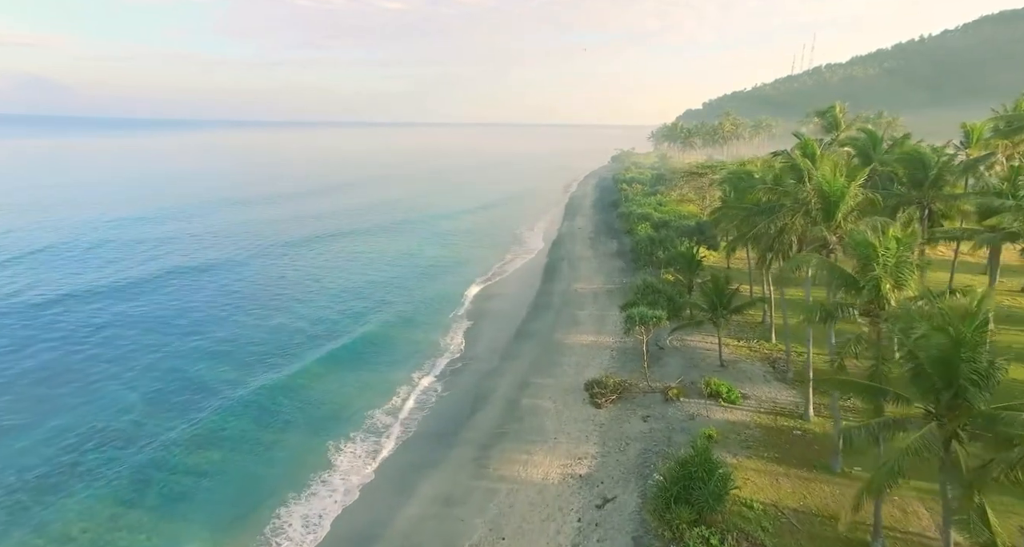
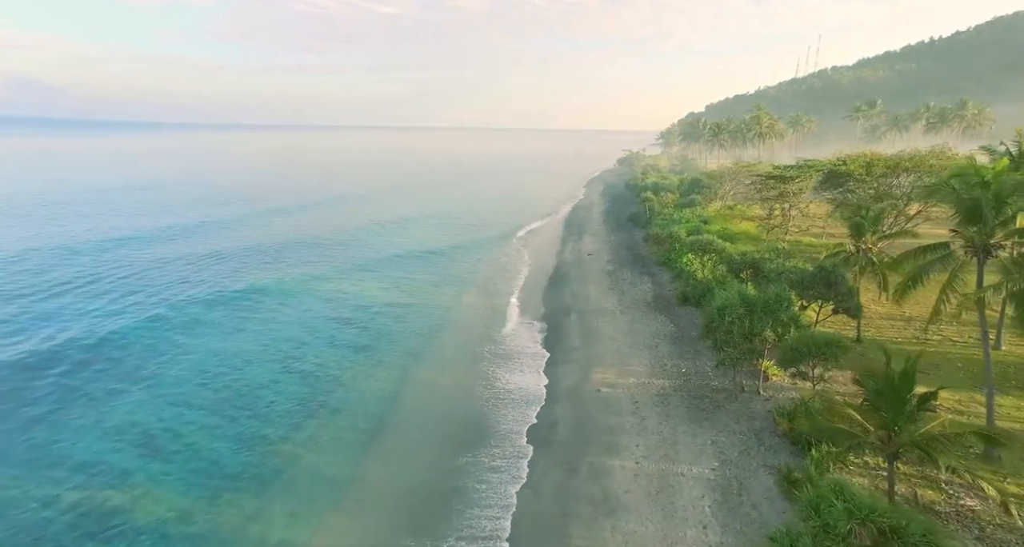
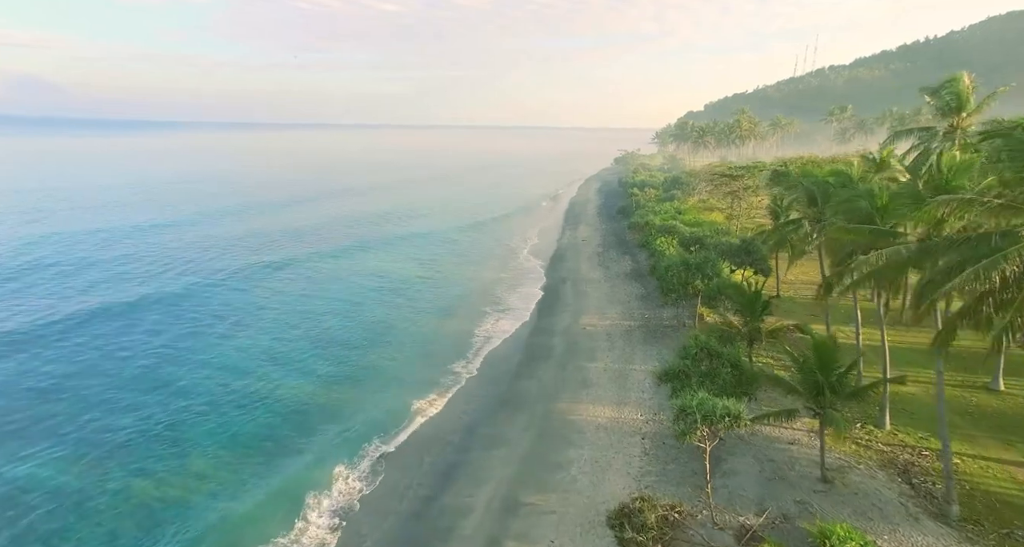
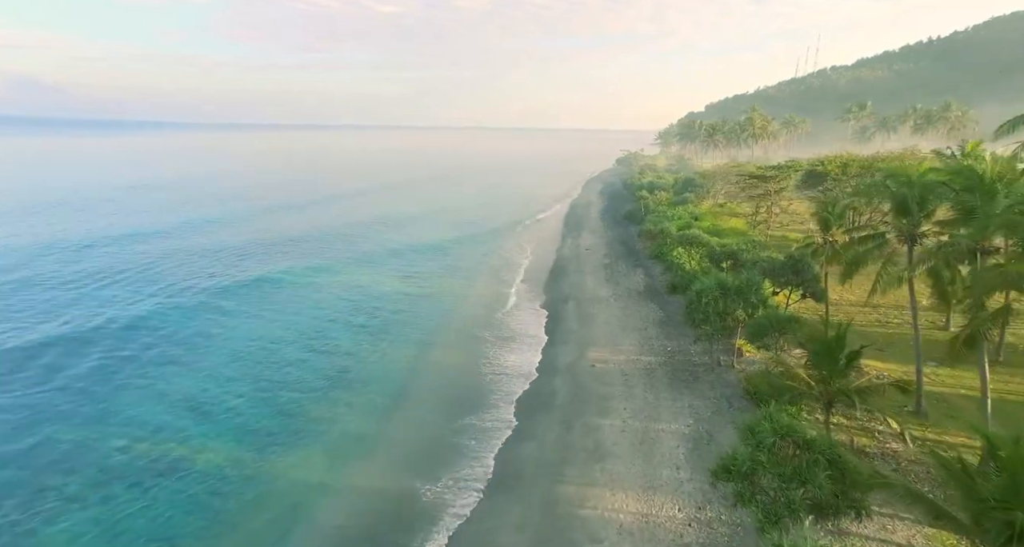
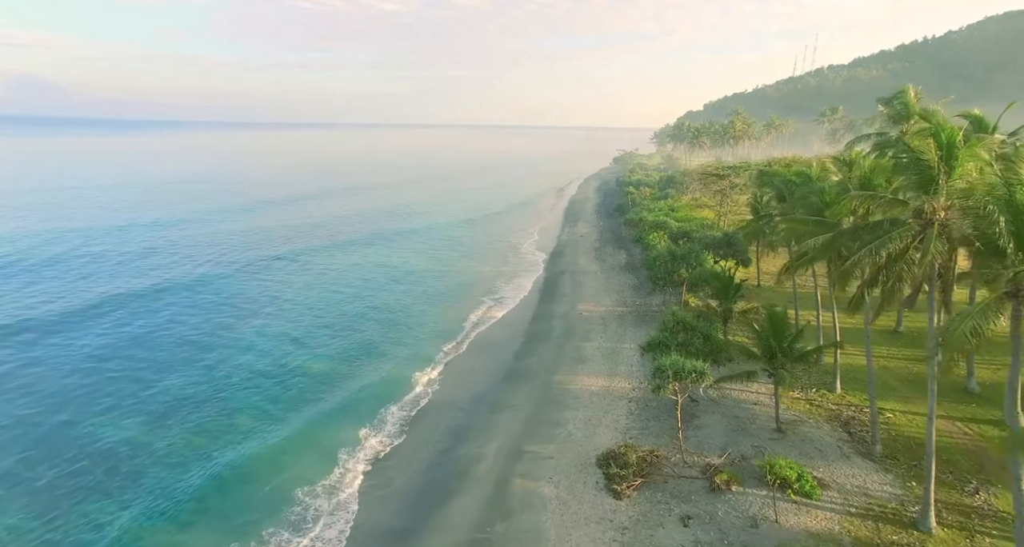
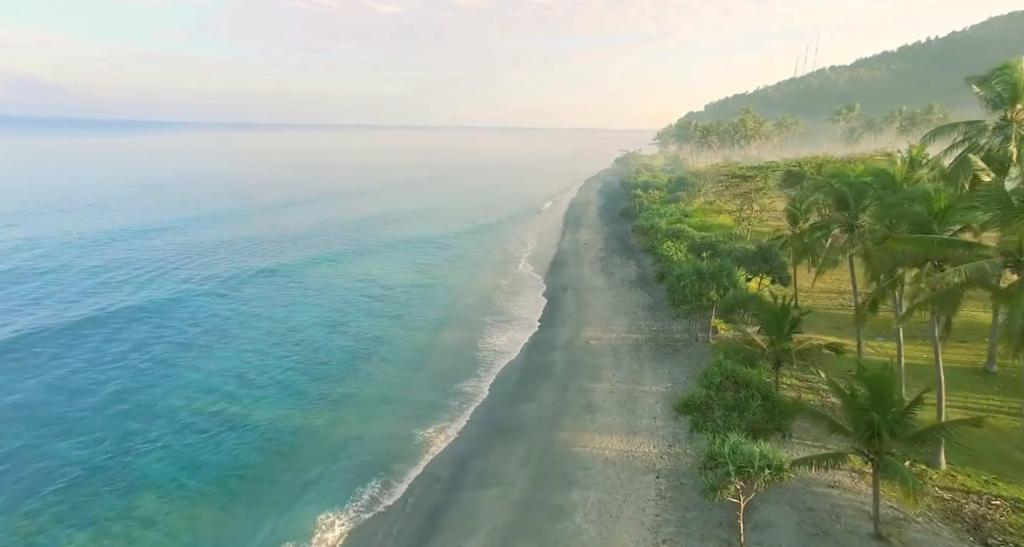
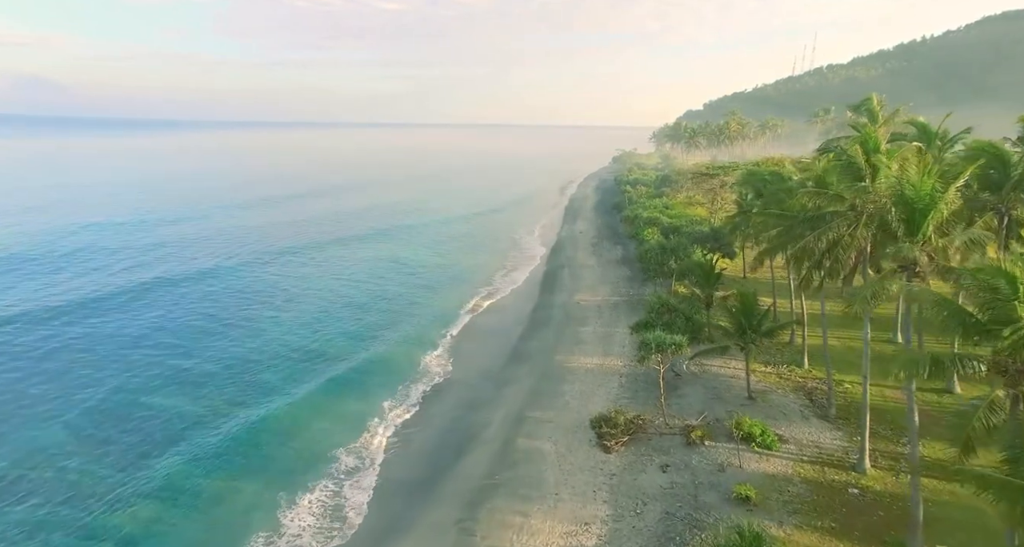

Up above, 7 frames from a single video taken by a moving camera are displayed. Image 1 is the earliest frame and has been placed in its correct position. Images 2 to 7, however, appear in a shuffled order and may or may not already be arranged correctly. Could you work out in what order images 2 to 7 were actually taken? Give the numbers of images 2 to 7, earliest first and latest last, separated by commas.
7, 5, 3, 6, 4, 2
